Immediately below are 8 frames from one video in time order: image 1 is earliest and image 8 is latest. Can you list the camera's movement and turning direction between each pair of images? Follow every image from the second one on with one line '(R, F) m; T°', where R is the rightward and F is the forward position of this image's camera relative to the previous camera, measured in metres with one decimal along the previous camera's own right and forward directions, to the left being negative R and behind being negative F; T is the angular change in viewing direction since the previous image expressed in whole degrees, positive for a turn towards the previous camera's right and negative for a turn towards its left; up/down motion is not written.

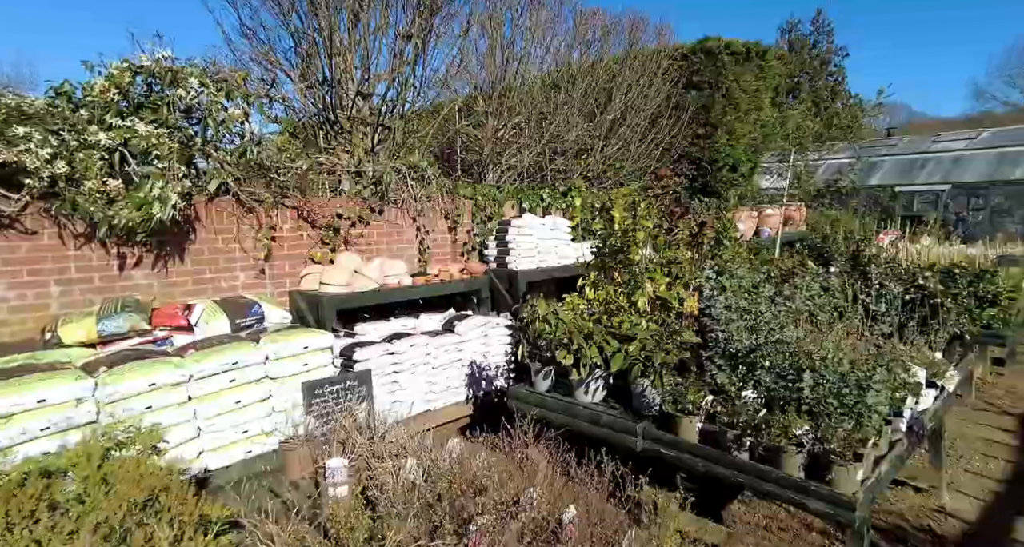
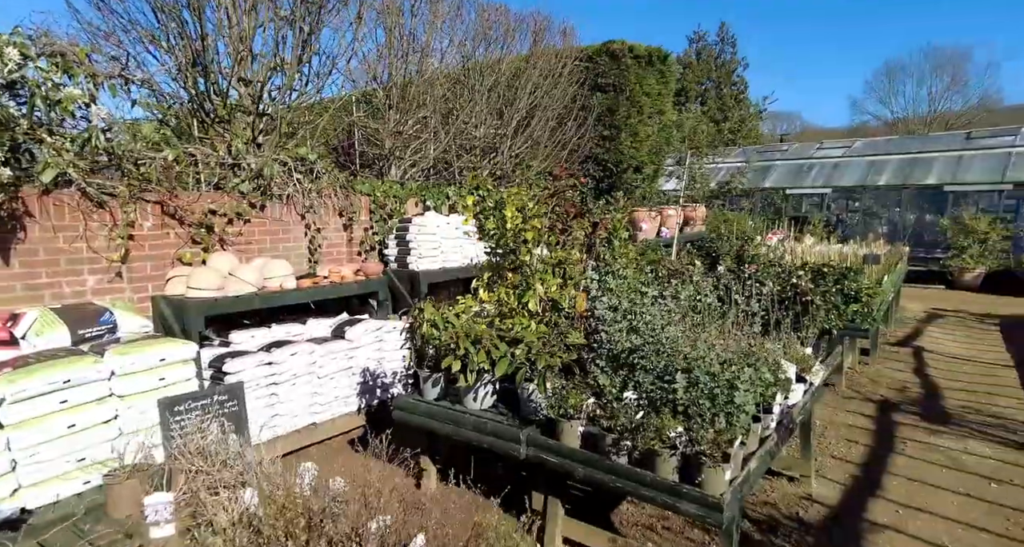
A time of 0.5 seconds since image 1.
(+0.2, +0.1) m; +8°
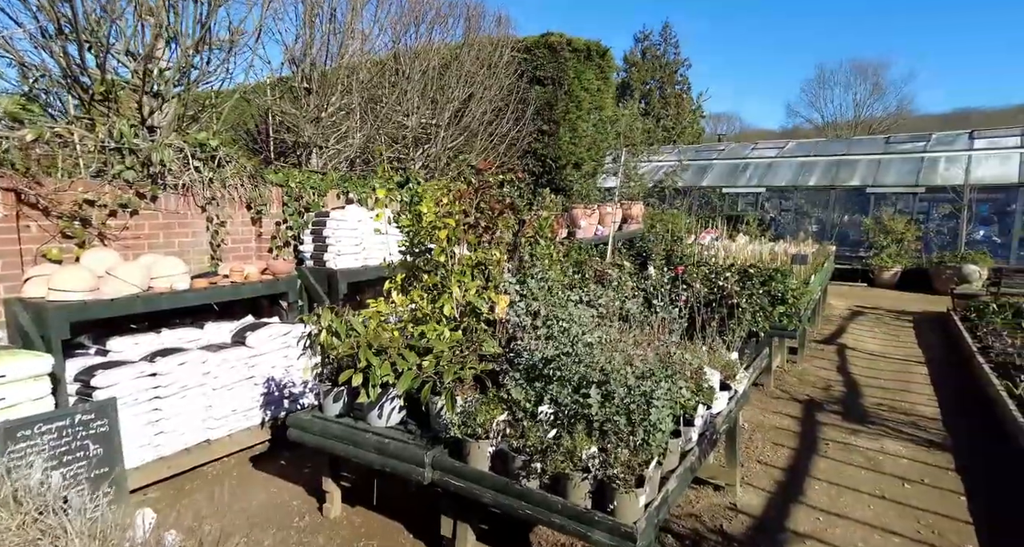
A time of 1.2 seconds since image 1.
(+0.2, +0.2) m; +6°
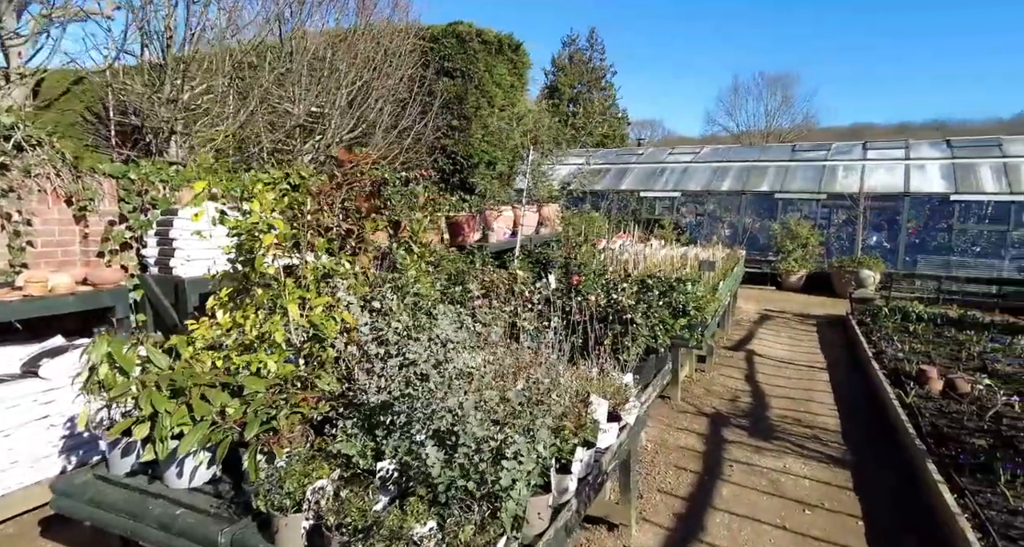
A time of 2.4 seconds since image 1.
(+0.3, +0.4) m; +7°
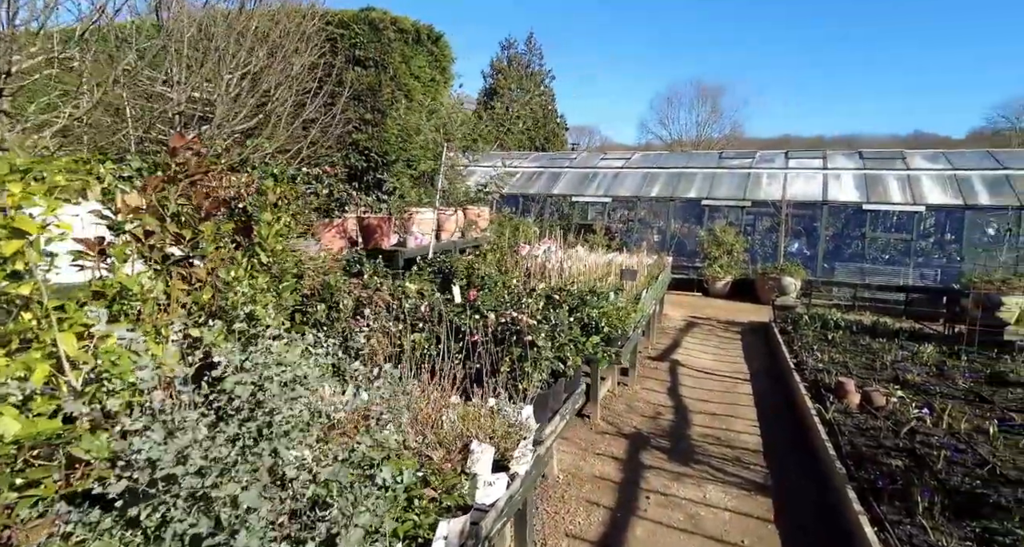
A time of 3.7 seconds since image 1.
(+0.3, +0.4) m; +6°
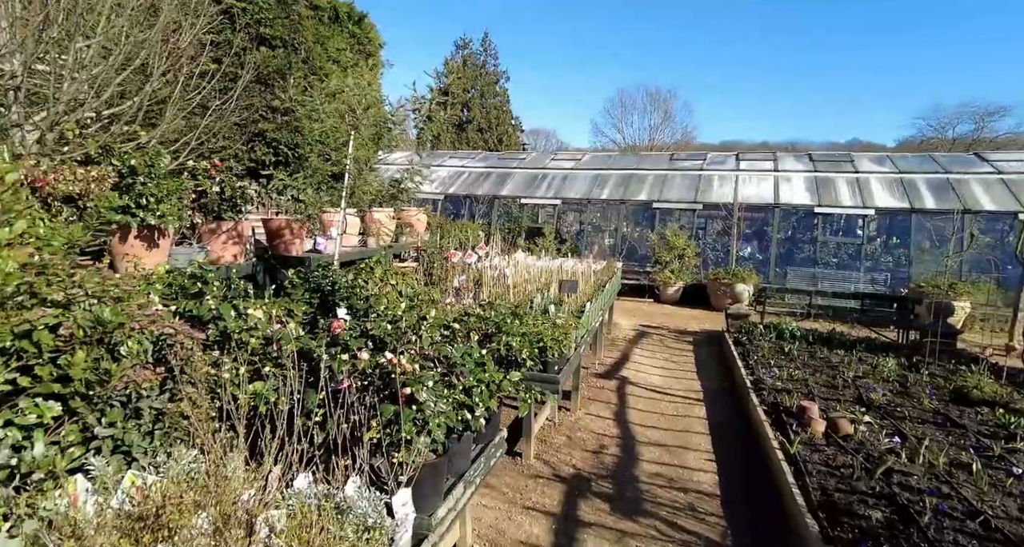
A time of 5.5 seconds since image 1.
(+0.3, +0.7) m; +5°
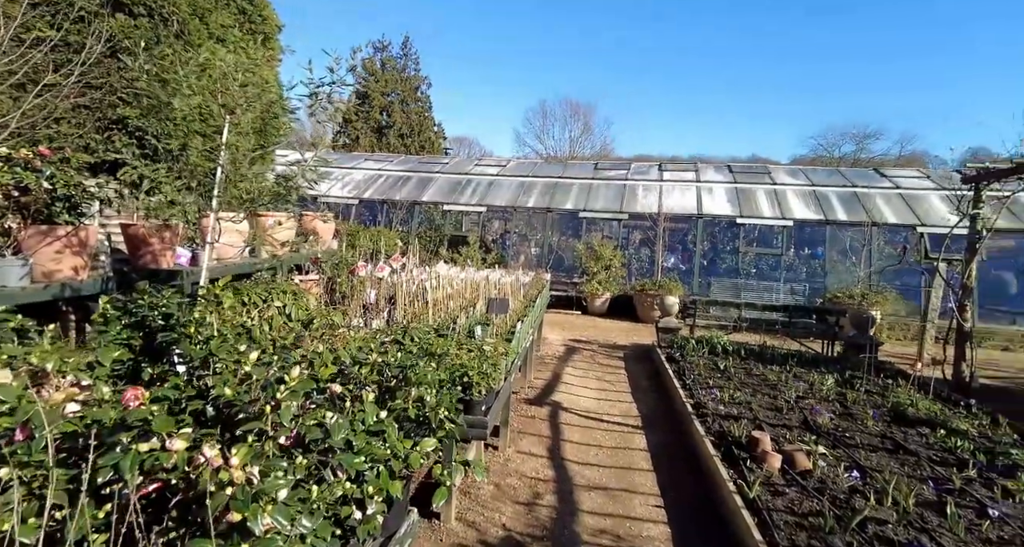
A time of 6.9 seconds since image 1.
(0.0, +0.6) m; +8°
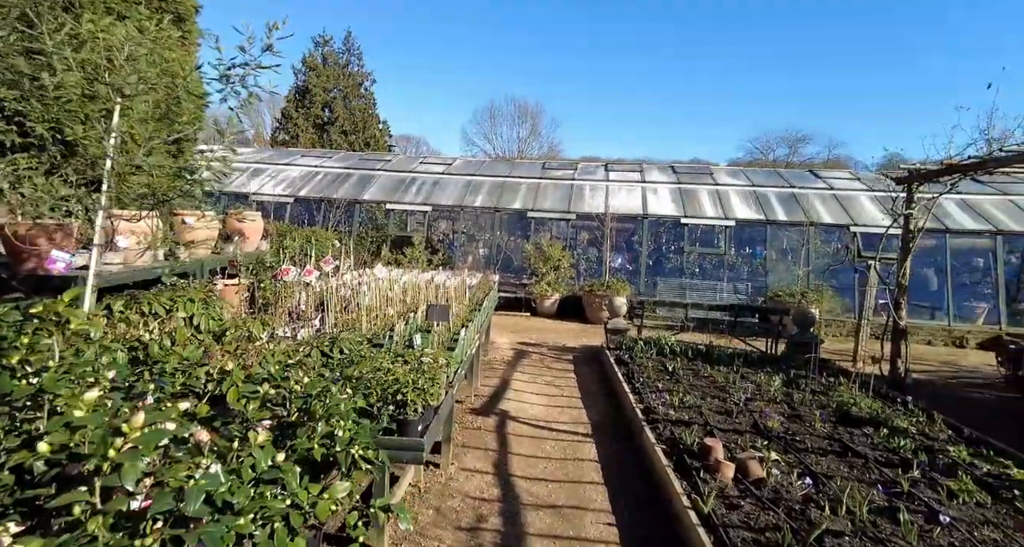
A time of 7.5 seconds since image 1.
(+0.1, +0.3) m; +5°
